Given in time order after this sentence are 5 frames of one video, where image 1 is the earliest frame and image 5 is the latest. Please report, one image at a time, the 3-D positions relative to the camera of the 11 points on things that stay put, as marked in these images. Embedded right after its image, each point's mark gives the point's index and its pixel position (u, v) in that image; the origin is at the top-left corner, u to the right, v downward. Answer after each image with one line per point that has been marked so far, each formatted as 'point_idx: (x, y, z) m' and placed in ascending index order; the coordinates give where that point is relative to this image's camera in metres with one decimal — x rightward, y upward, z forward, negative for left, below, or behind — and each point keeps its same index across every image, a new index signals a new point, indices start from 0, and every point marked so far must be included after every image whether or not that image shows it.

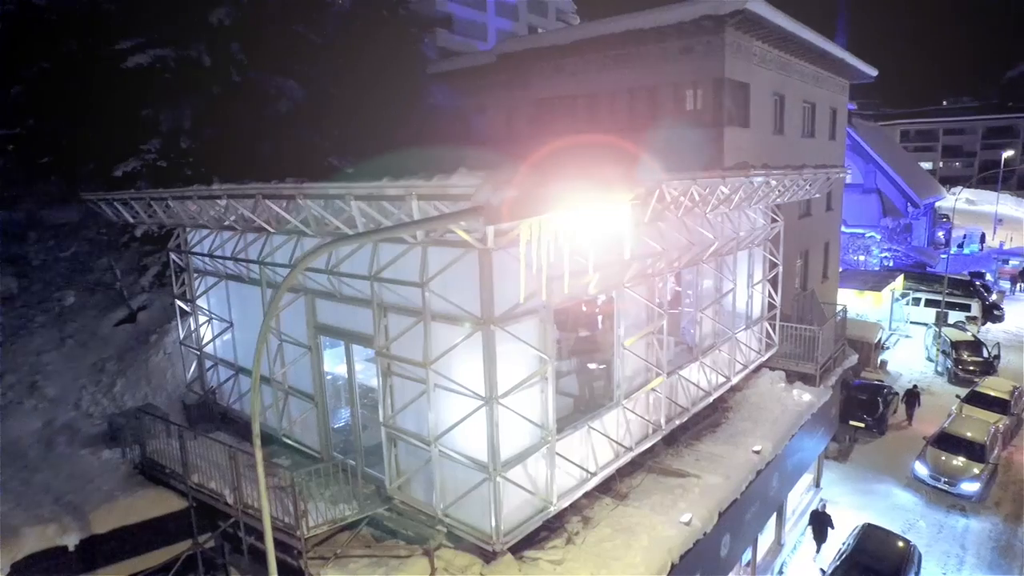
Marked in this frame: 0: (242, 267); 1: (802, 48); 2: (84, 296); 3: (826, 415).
0: (-4.7, +0.4, +10.5) m
1: (+8.7, +7.2, +18.4) m
2: (-9.6, -0.2, +13.8) m
3: (+7.7, -3.1, +15.0) m
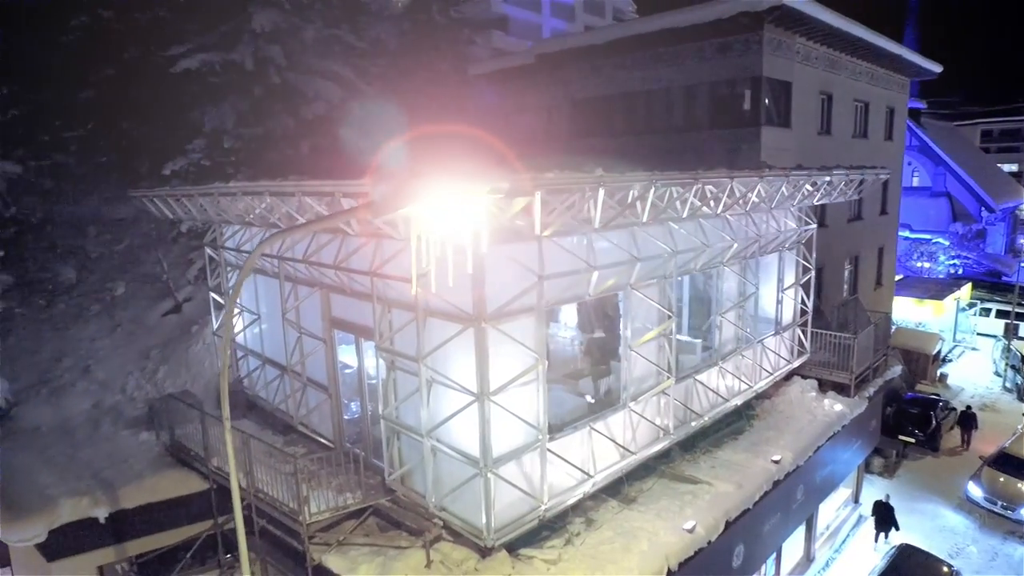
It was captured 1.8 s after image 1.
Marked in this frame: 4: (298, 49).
0: (-4.4, +0.5, +11.0) m
1: (+9.7, +7.0, +17.6) m
2: (-9.0, 0.0, +14.7) m
3: (+8.2, -3.2, +14.3) m
4: (-6.2, +6.8, +17.3) m
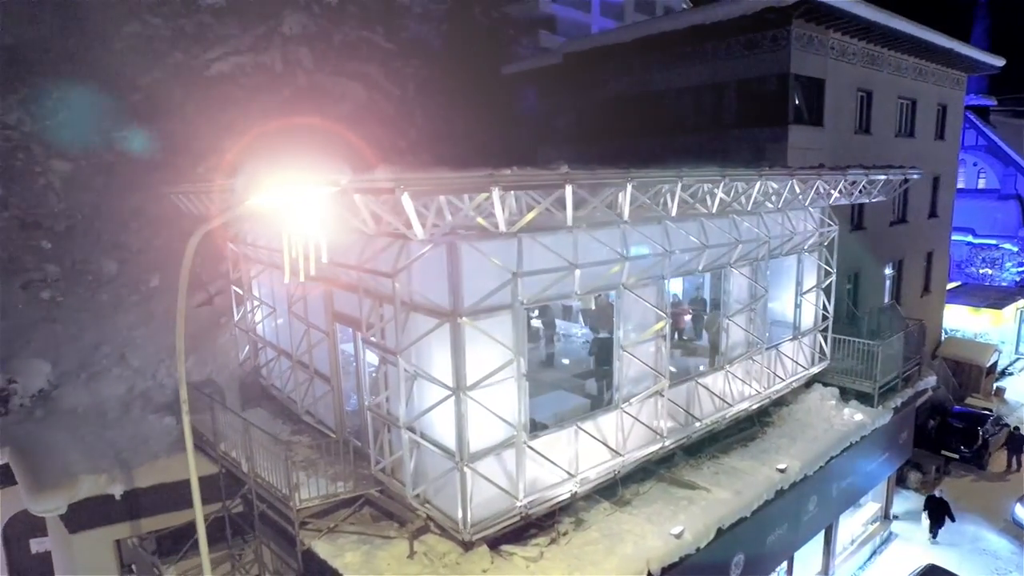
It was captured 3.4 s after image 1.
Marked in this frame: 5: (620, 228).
0: (-4.4, +0.6, +11.4) m
1: (+10.4, +6.8, +16.8) m
2: (-8.6, +0.2, +15.5) m
3: (+8.5, -3.3, +13.7) m
4: (-5.4, +6.9, +17.8) m
5: (+1.5, +0.8, +8.5) m
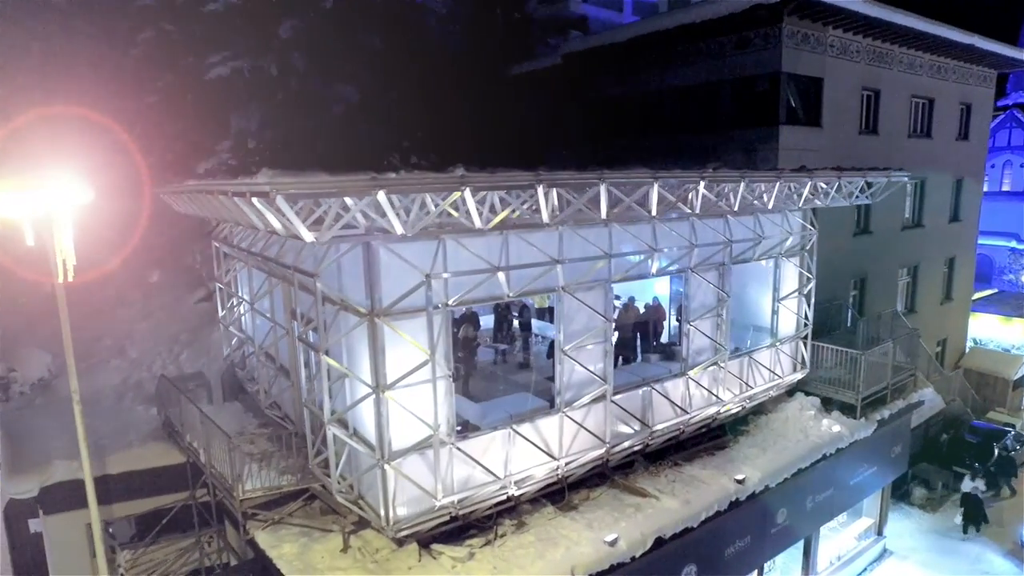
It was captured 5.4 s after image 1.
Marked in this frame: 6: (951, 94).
0: (-5.0, +0.6, +11.7) m
1: (+10.2, +6.6, +16.1) m
2: (-9.0, +0.3, +16.1) m
3: (+7.9, -3.5, +13.1) m
4: (-5.5, +7.0, +18.2) m
5: (+0.6, +0.8, +8.4) m
6: (+13.7, +6.0, +19.2) m
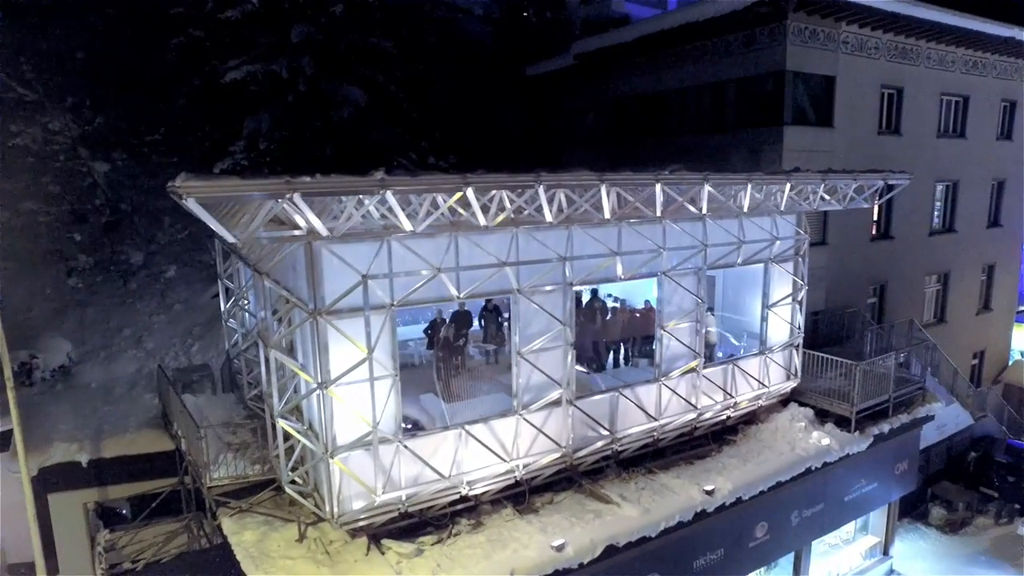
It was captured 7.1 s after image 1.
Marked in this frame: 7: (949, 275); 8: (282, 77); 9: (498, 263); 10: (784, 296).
0: (-5.4, +0.7, +12.2) m
1: (+10.3, +6.4, +15.3) m
2: (-9.0, +0.5, +16.9) m
3: (+7.5, -3.7, +12.5) m
4: (-5.2, +7.1, +18.7) m
5: (0.0, +0.8, +8.4) m
6: (+14.0, +5.8, +18.1) m
7: (+13.1, +0.3, +18.4) m
8: (-6.5, +6.1, +17.9) m
9: (-0.1, +0.3, +8.4) m
10: (+5.2, -0.2, +11.8) m
